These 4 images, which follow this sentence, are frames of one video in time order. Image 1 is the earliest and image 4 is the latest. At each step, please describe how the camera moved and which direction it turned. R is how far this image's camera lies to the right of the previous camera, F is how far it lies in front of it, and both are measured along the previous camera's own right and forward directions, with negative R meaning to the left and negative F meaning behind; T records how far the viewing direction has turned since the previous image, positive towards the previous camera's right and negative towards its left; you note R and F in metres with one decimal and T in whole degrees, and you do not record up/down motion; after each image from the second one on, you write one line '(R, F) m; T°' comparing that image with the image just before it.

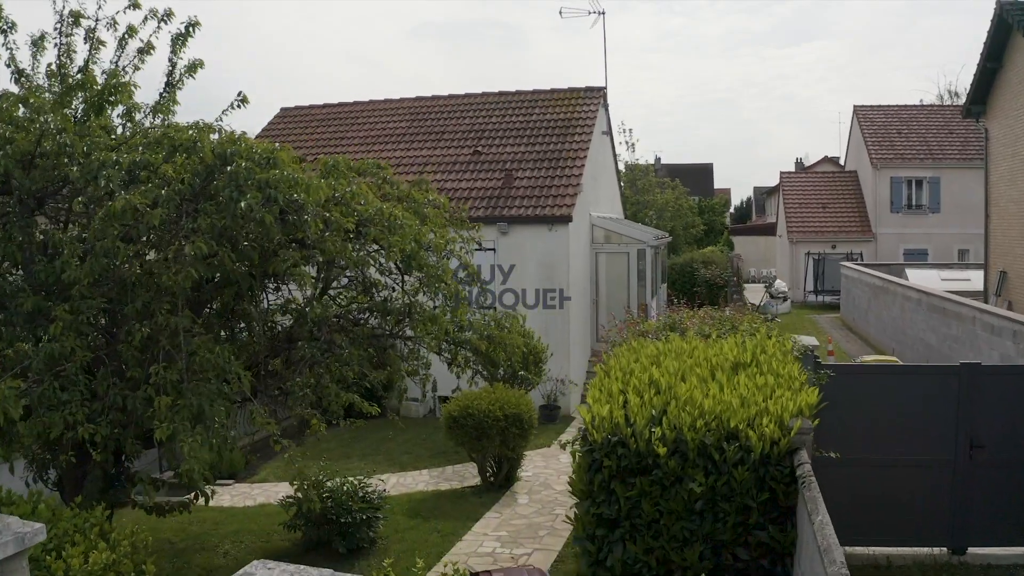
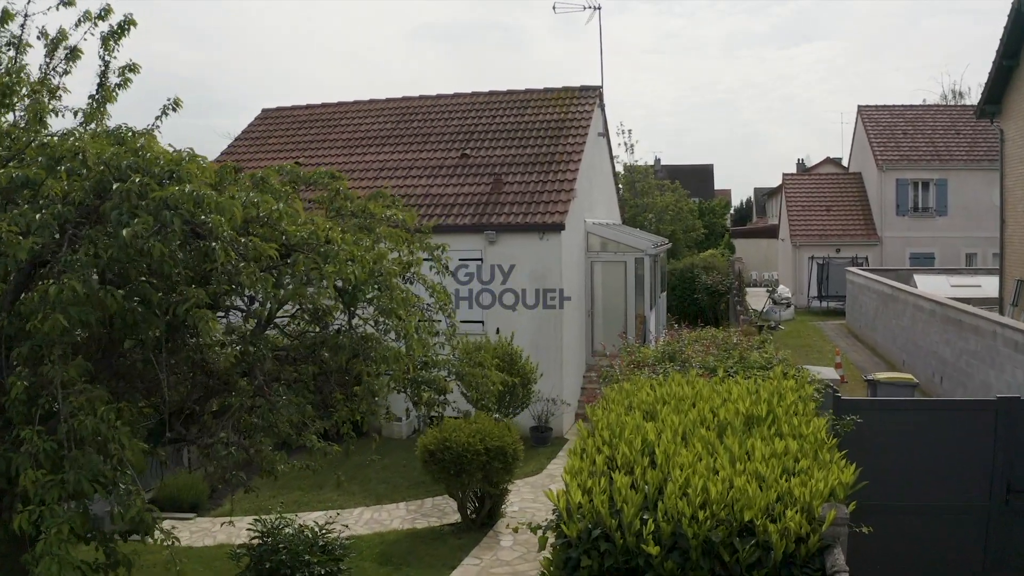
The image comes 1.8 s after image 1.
(+0.2, +1.0) m; 0°
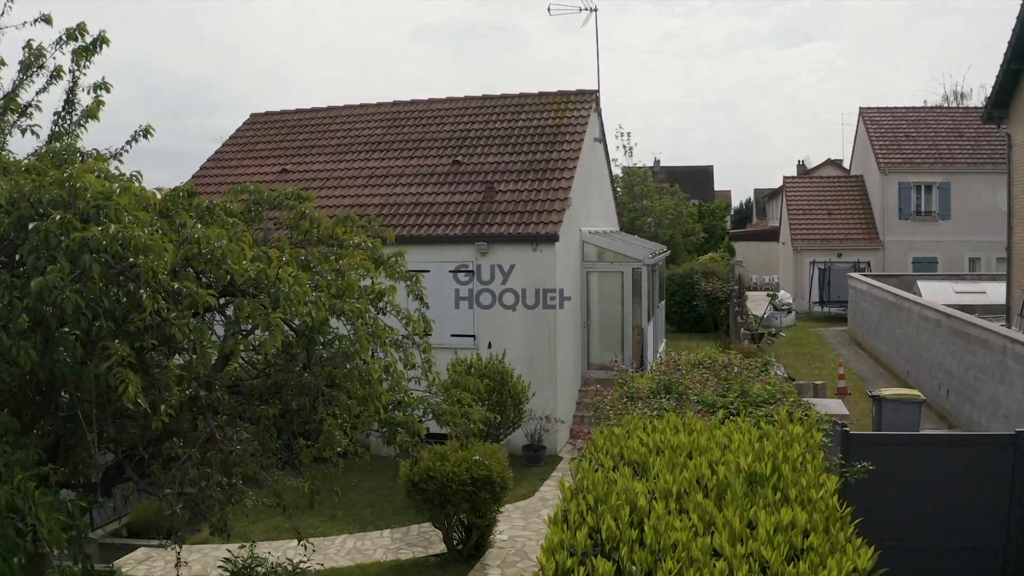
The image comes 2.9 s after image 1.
(+0.1, +0.5) m; 0°
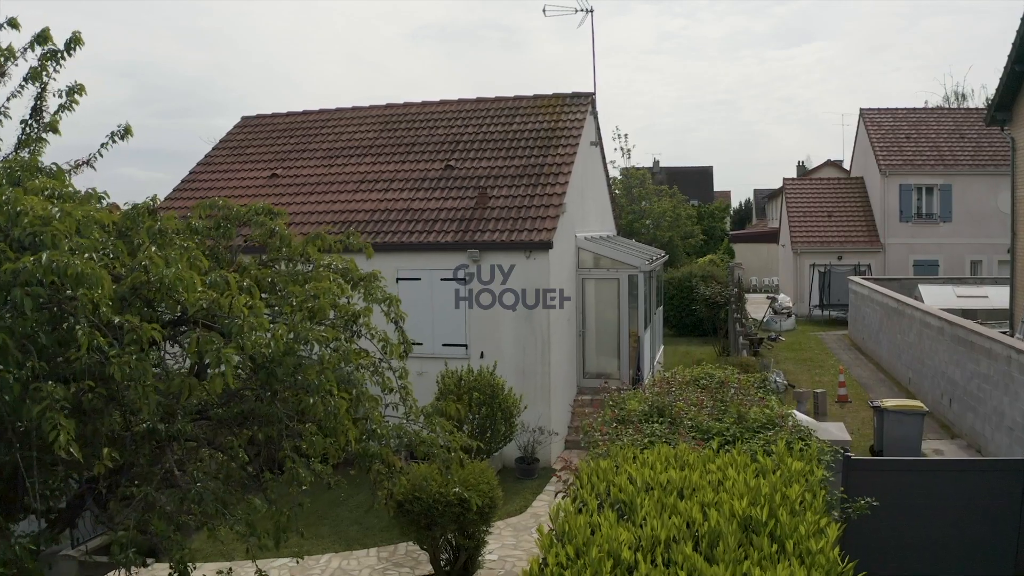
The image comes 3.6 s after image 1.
(+0.1, +0.3) m; 0°
